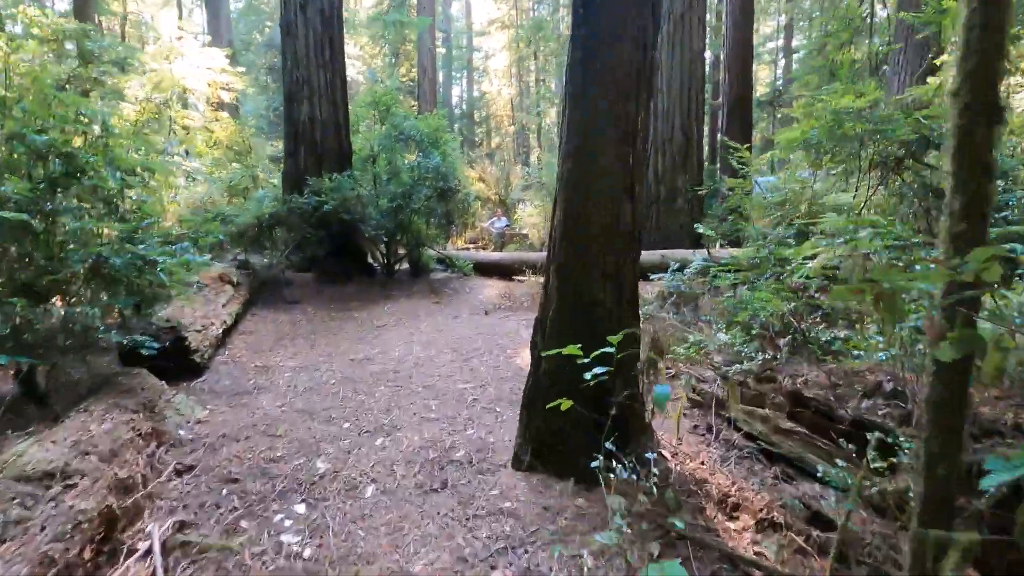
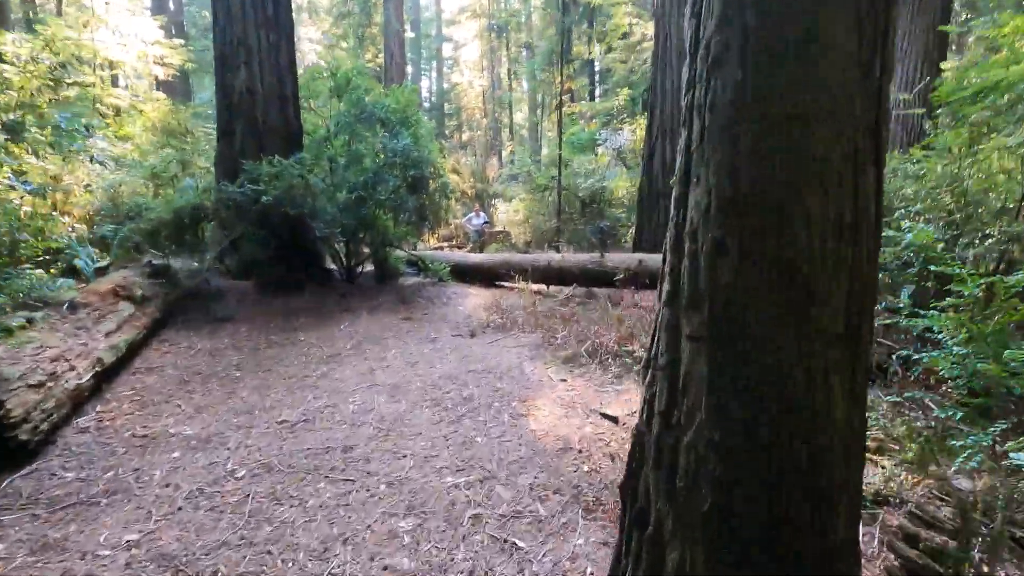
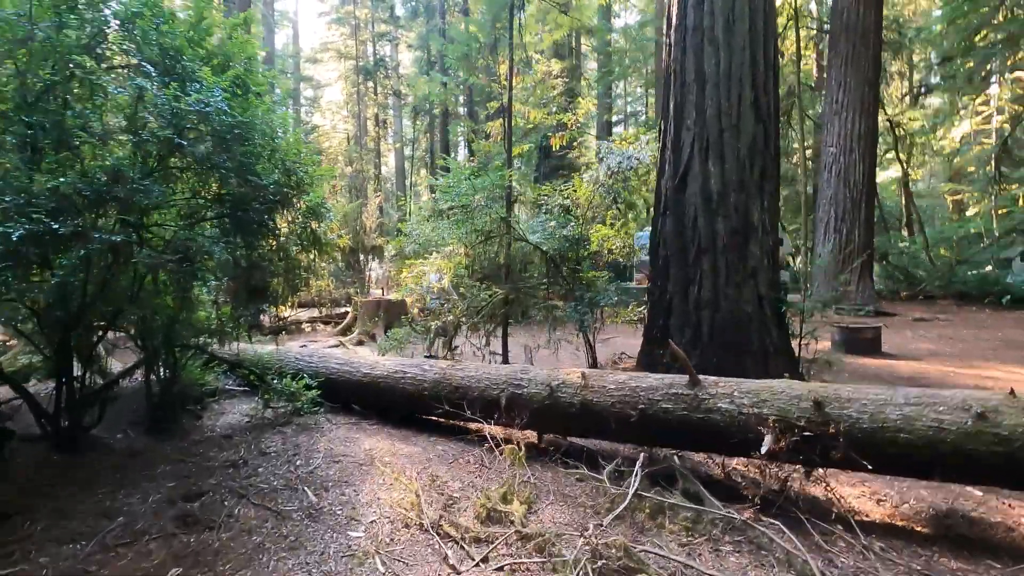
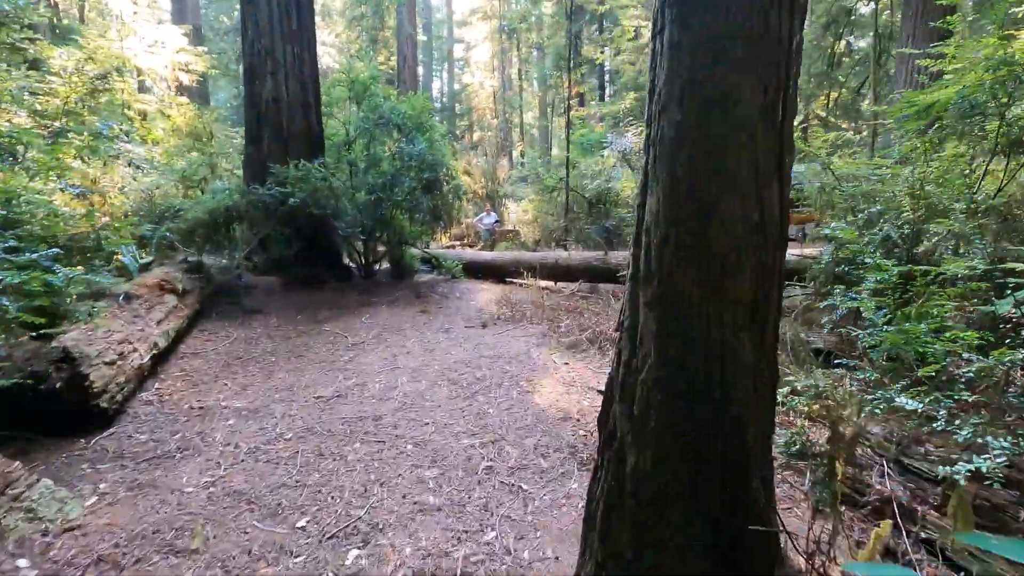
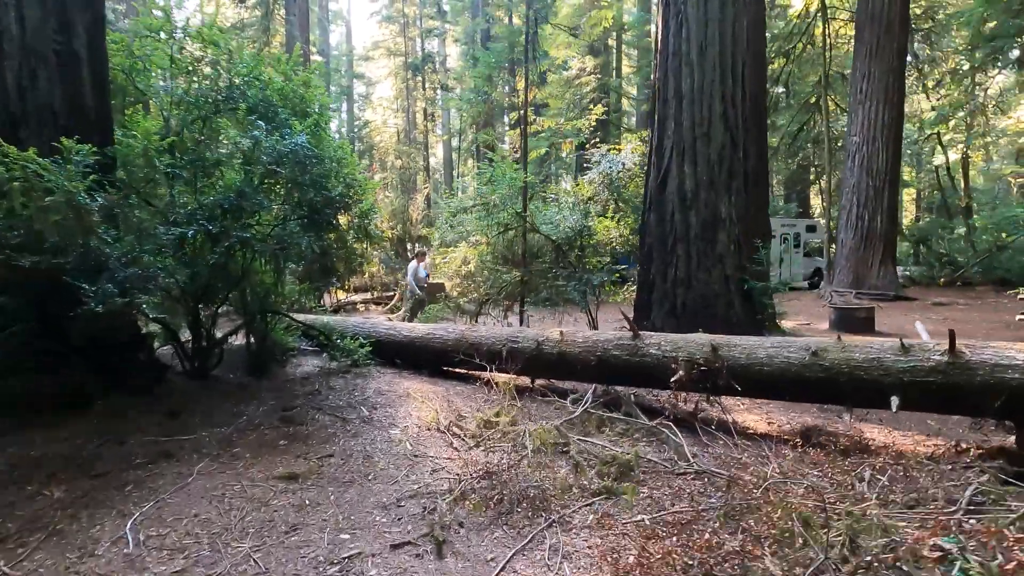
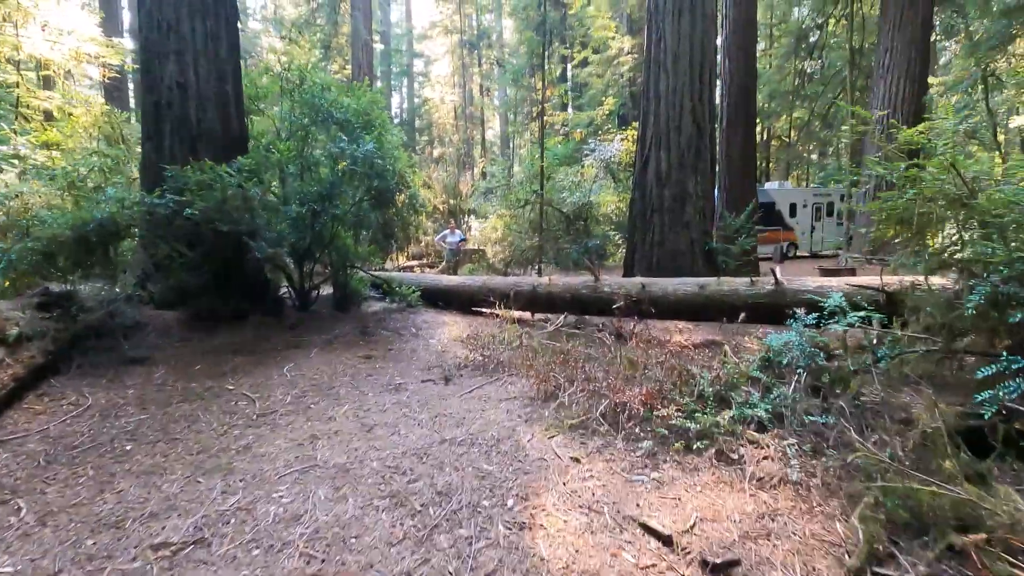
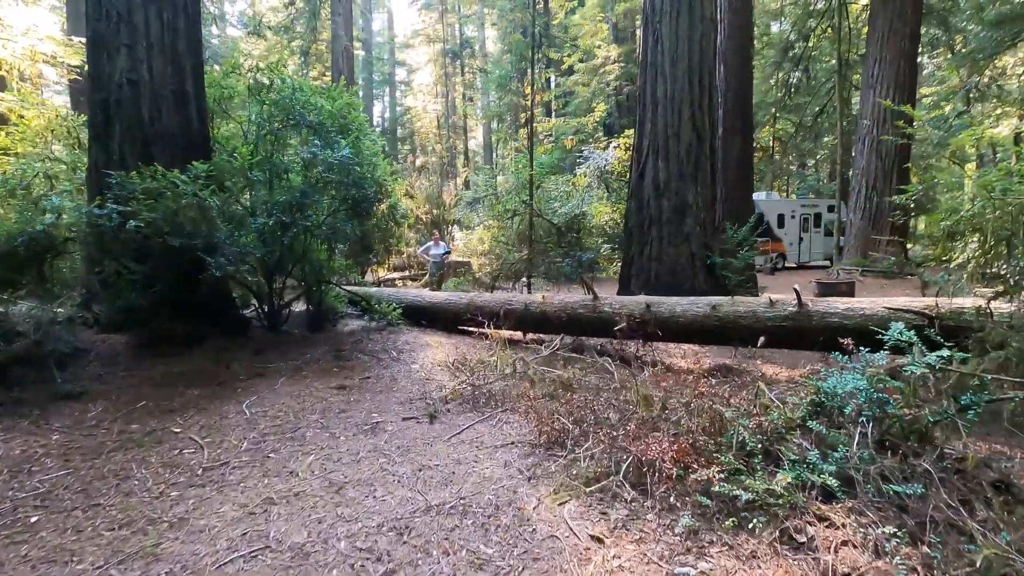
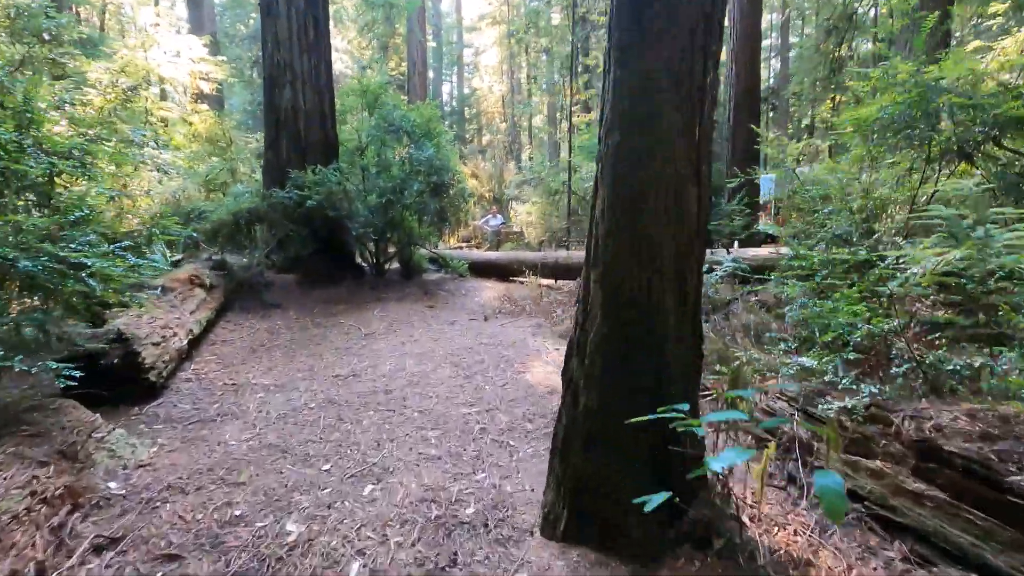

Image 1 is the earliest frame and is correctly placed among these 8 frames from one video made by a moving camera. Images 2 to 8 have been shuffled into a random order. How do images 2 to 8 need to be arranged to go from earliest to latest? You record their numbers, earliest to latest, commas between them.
8, 4, 2, 6, 7, 5, 3
